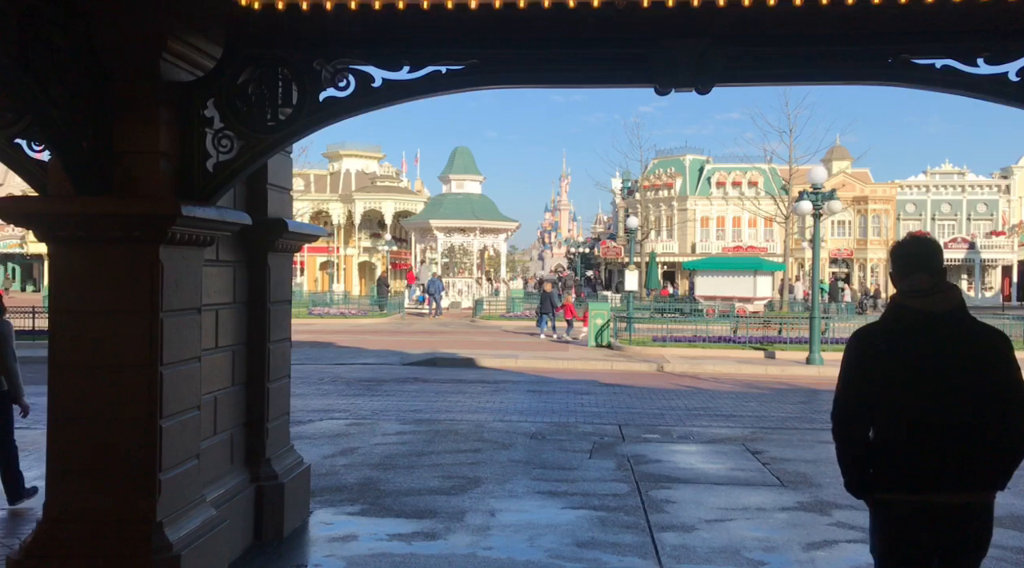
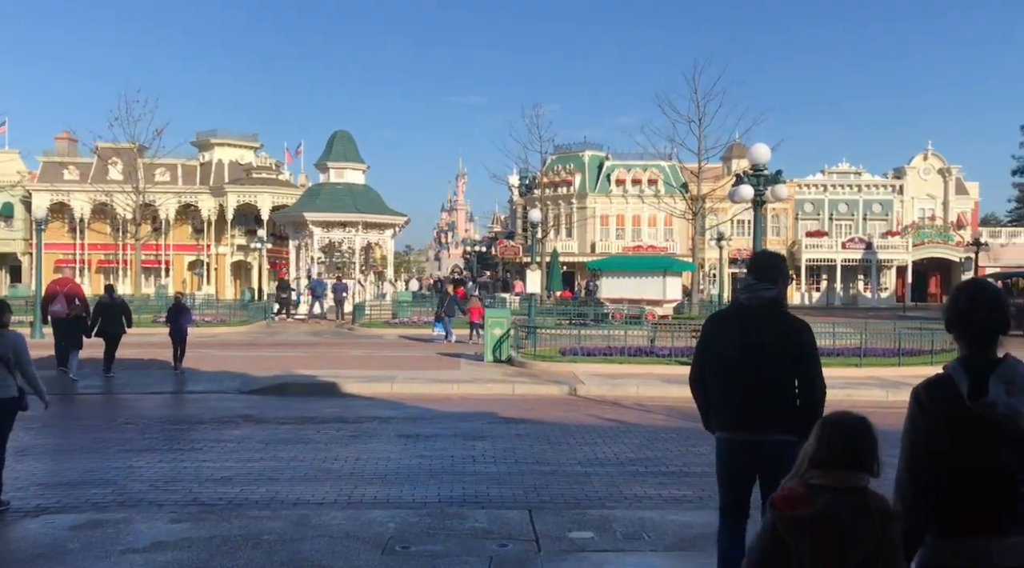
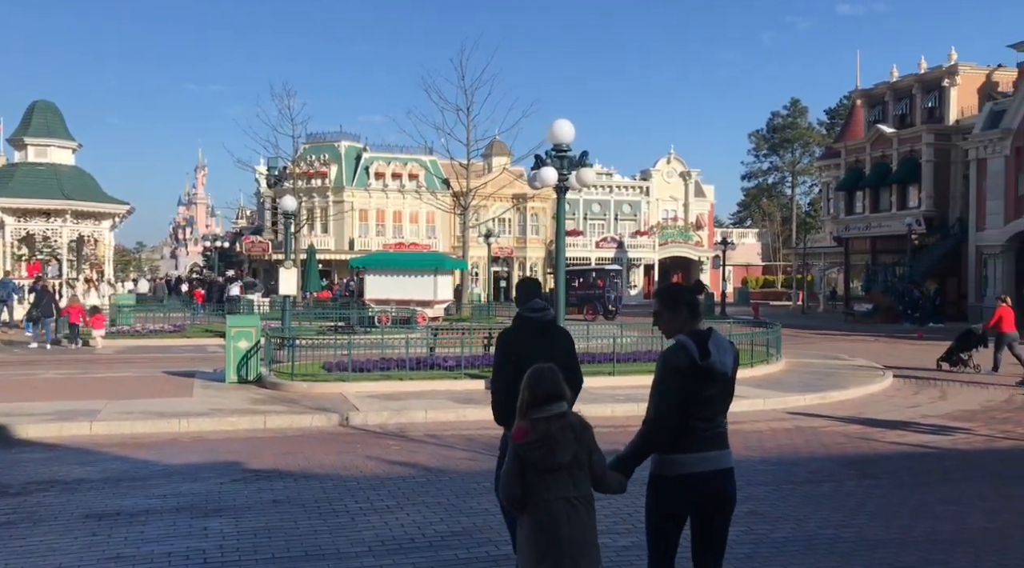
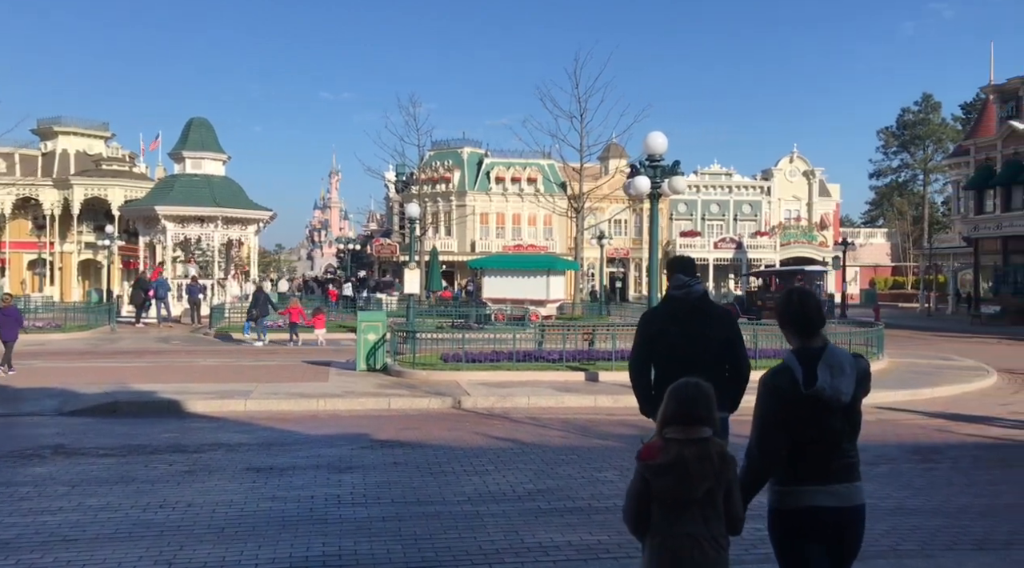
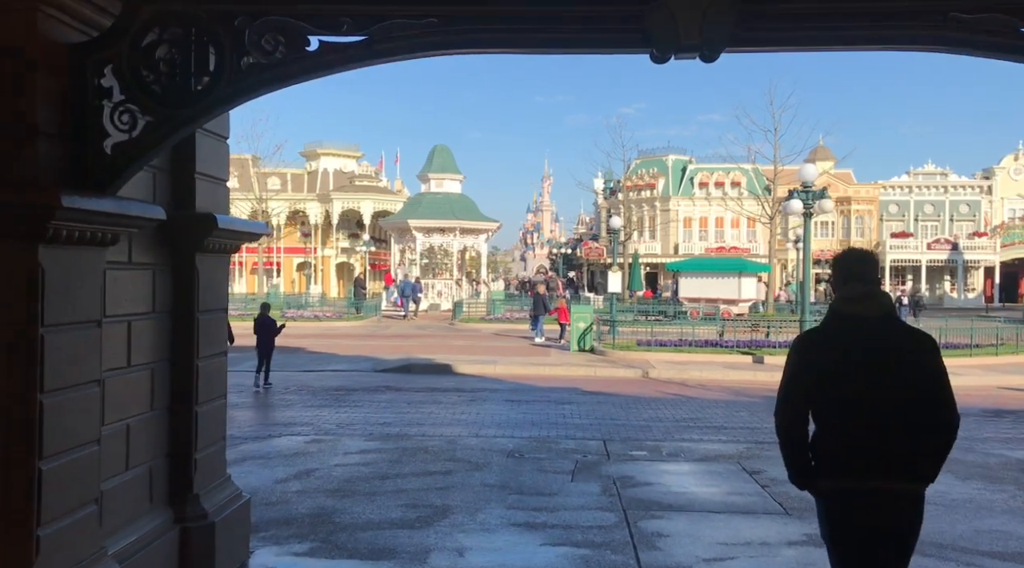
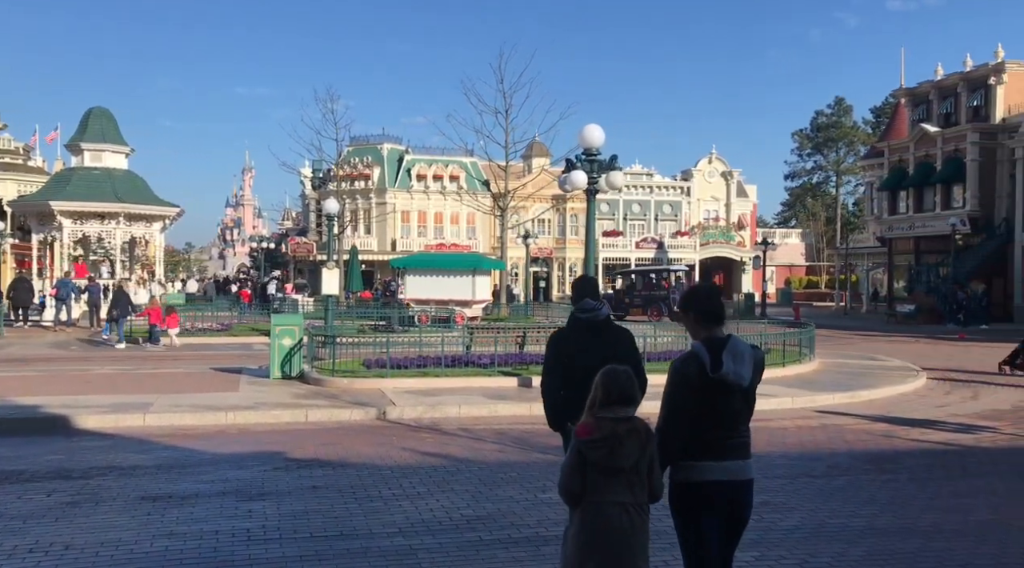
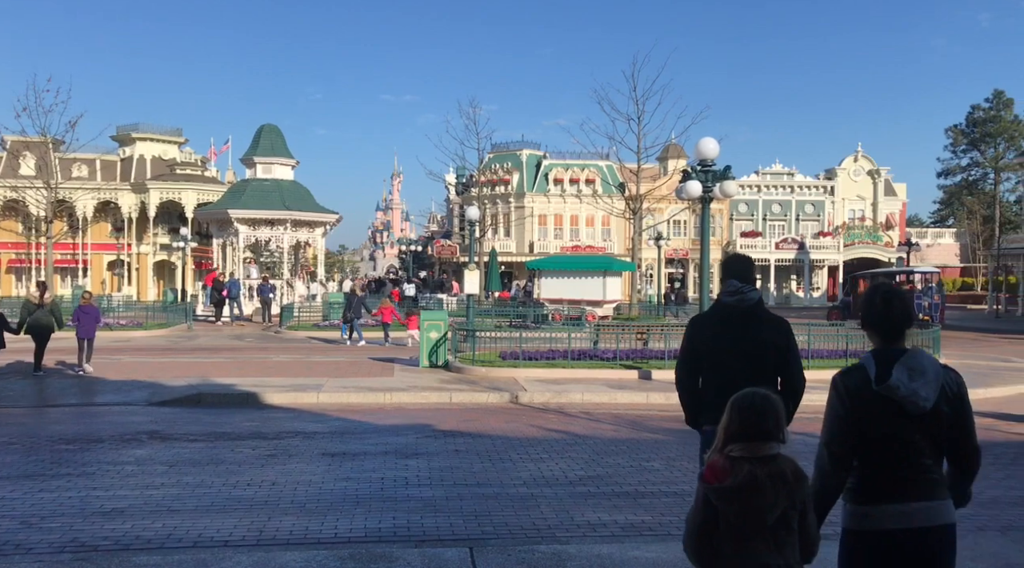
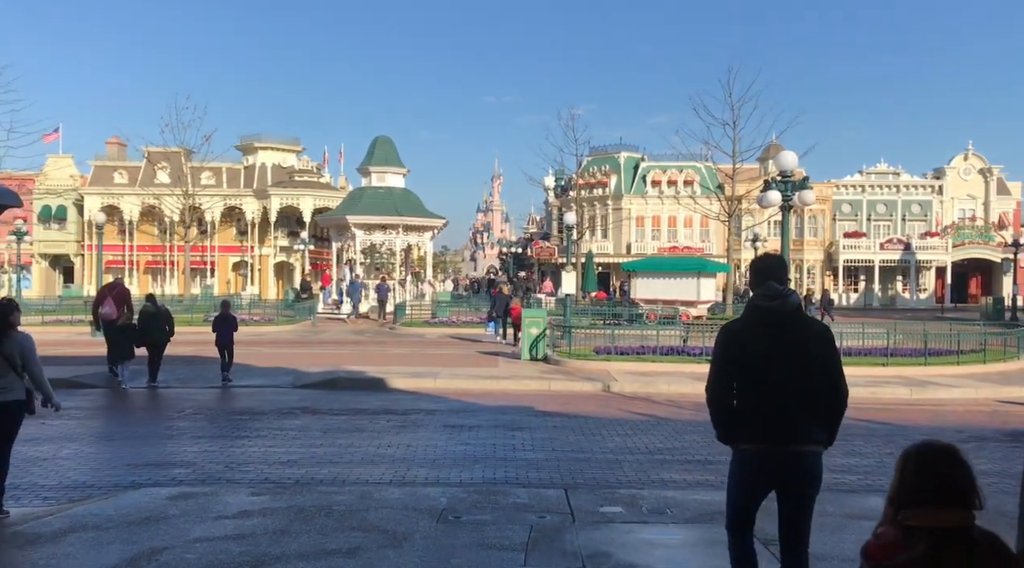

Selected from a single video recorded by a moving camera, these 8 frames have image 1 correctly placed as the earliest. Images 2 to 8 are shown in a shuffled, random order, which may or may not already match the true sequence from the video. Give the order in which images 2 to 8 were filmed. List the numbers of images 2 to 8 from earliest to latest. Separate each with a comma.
5, 8, 2, 7, 4, 6, 3
